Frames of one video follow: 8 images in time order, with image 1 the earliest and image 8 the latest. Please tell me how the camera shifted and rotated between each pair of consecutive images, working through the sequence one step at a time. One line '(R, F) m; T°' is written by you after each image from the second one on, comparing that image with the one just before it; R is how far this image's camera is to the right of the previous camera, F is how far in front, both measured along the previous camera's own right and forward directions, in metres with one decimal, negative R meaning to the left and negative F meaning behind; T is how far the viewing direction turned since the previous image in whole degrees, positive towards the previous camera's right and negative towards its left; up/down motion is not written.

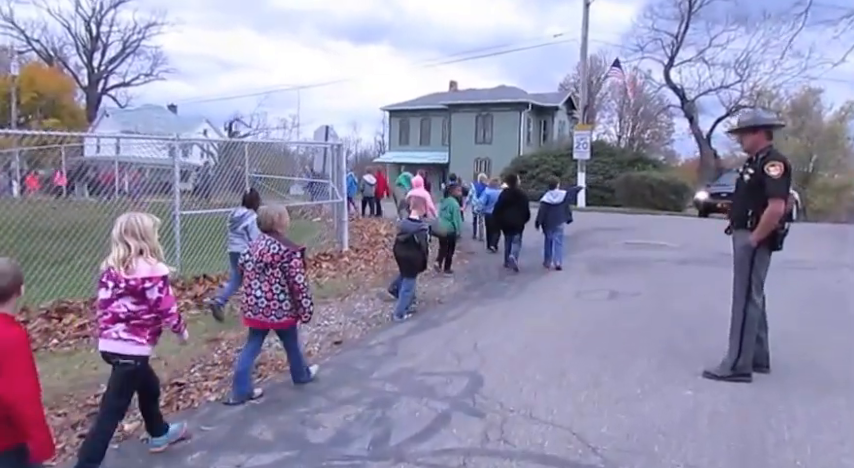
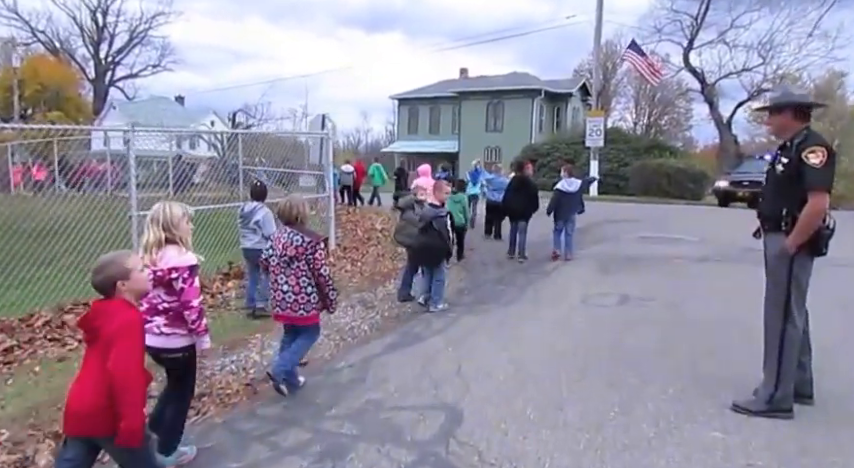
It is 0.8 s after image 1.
(+0.3, +1.0) m; -1°
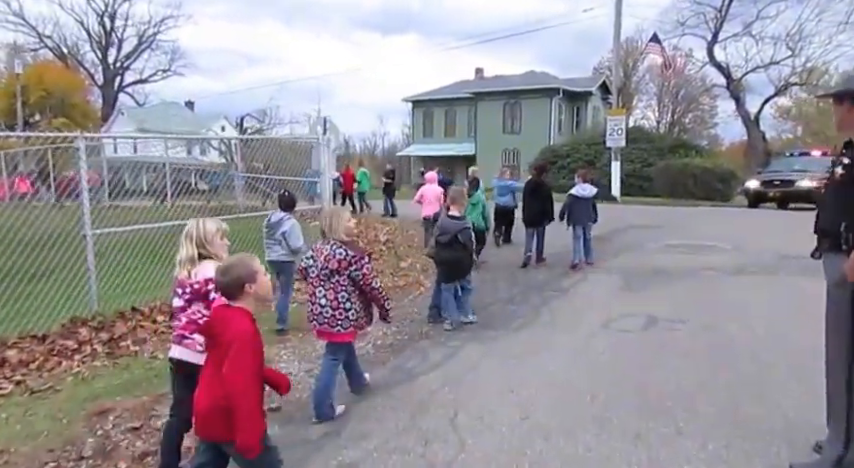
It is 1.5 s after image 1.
(+0.2, +0.9) m; -2°
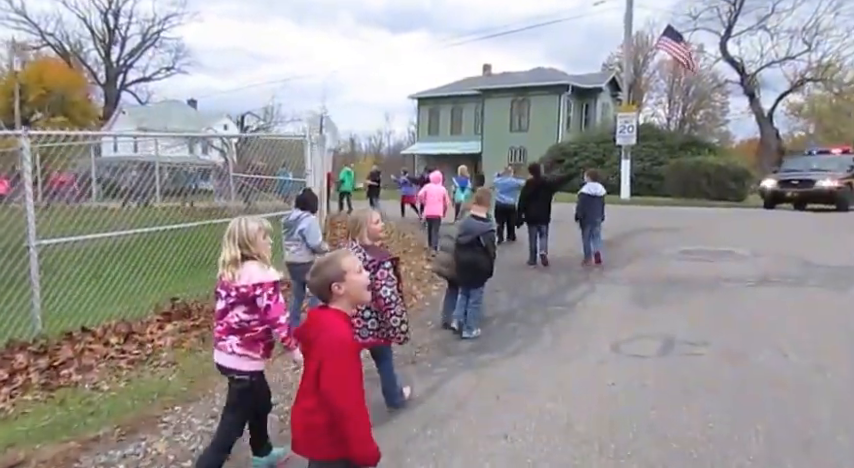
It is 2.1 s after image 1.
(+0.2, +0.8) m; -1°
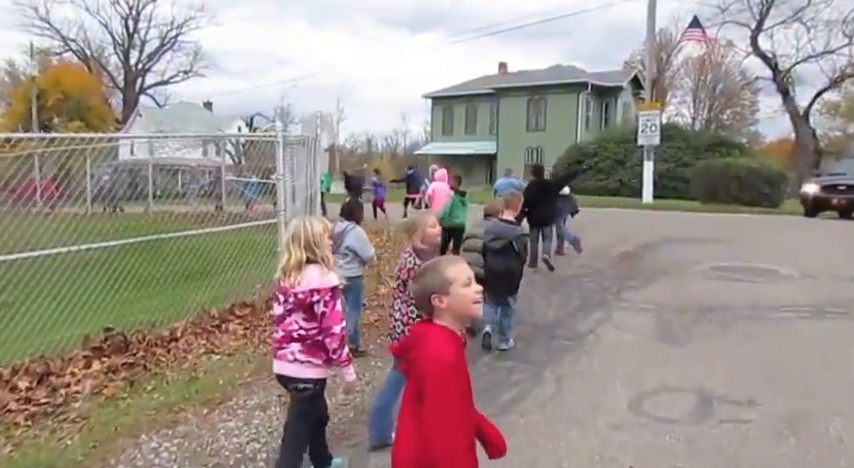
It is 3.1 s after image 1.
(+0.4, +1.1) m; -2°
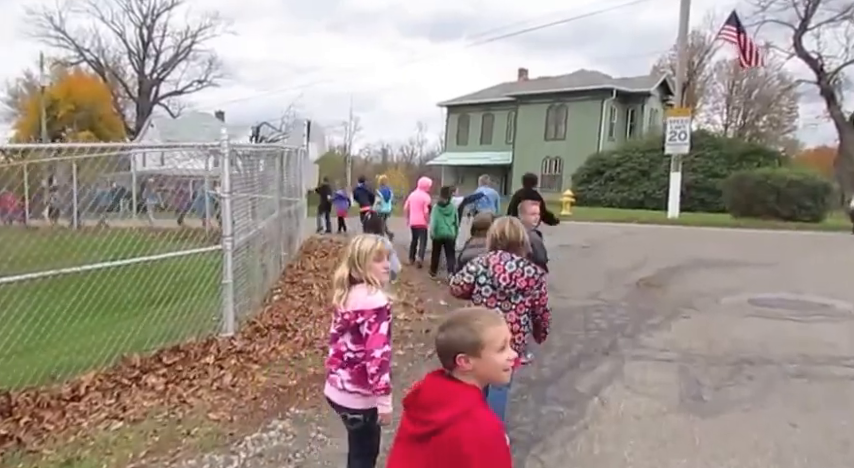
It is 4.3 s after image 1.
(+0.5, +1.2) m; -2°
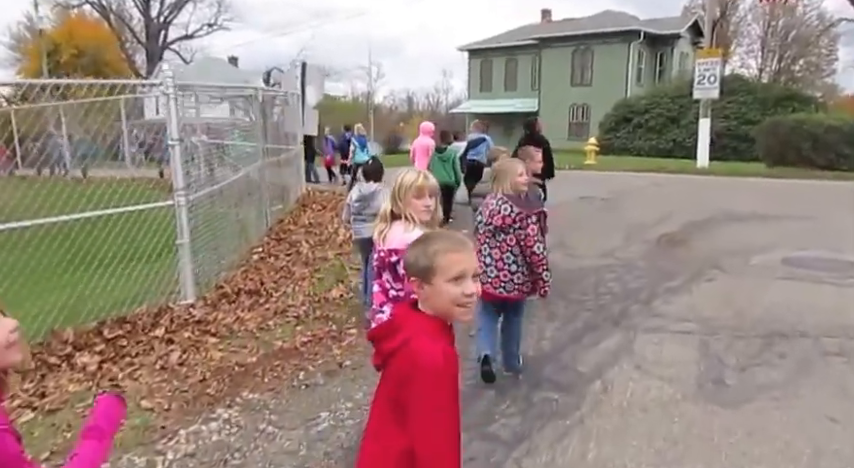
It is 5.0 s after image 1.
(+0.3, +0.8) m; -2°
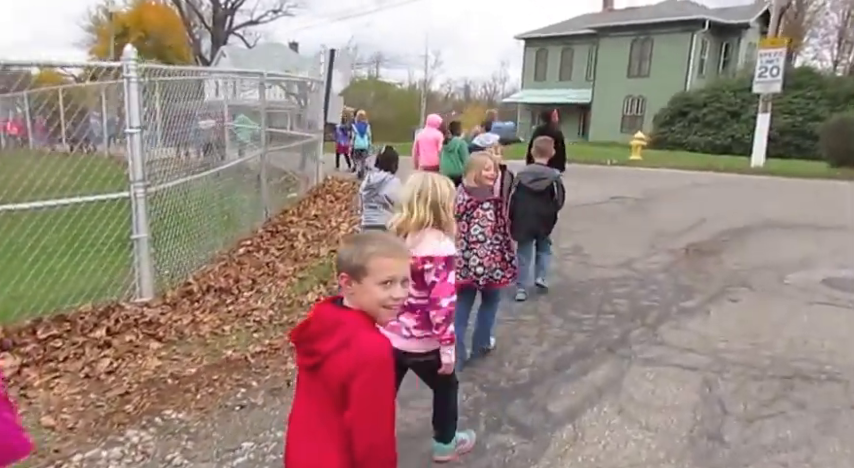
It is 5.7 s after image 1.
(+0.6, +0.6) m; -5°
